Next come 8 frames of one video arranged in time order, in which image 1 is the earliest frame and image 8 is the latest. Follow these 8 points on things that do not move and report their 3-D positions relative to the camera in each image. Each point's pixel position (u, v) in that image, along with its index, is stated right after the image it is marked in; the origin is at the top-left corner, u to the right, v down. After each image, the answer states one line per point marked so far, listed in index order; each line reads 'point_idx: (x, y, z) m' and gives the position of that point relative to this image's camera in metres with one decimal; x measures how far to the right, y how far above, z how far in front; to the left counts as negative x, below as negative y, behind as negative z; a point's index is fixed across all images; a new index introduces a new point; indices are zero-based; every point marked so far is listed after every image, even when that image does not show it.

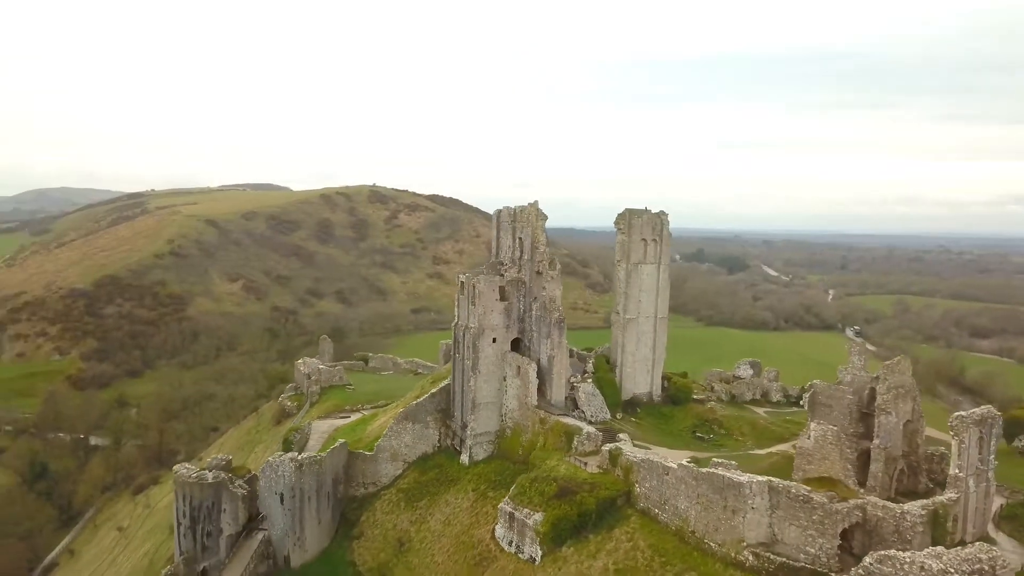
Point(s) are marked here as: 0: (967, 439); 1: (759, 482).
0: (+9.4, -3.1, +16.7) m
1: (+4.9, -3.9, +16.2) m
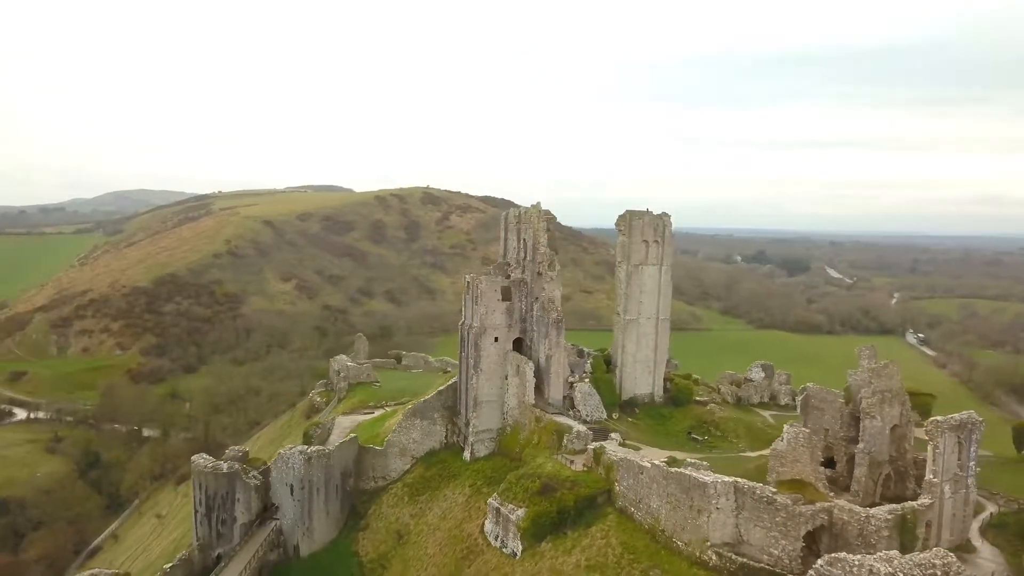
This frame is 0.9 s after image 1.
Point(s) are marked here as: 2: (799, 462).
0: (+8.7, -3.2, +16.5) m
1: (+4.3, -3.9, +16.3) m
2: (+6.0, -3.7, +17.0) m
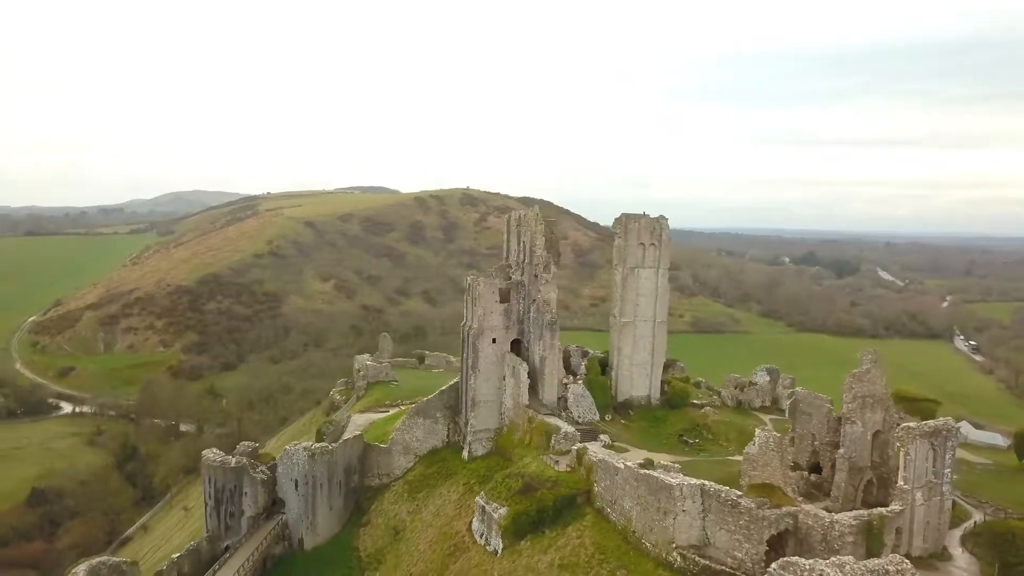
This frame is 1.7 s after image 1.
0: (+8.1, -3.3, +16.3) m
1: (+3.6, -4.0, +16.5) m
2: (+5.4, -3.8, +17.1) m
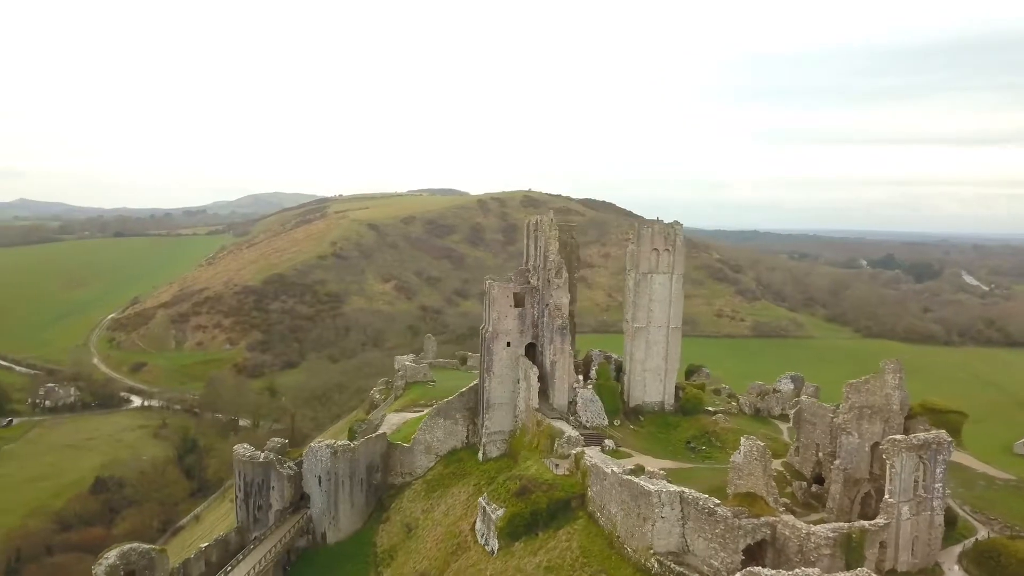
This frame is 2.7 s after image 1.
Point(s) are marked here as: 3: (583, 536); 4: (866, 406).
0: (+7.6, -3.5, +16.0) m
1: (+3.2, -4.2, +16.5) m
2: (+5.0, -3.9, +17.0) m
3: (+1.6, -5.7, +18.6) m
4: (+8.1, -2.7, +18.6) m
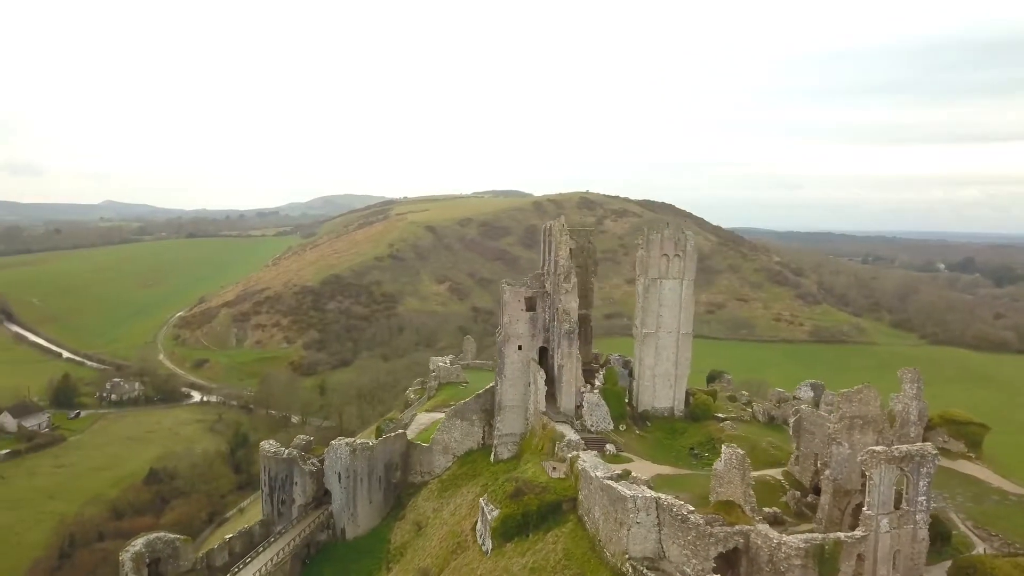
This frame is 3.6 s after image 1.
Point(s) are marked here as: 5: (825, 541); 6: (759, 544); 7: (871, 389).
0: (+7.1, -3.6, +15.8) m
1: (+2.7, -4.3, +16.6) m
2: (+4.6, -4.1, +16.9) m
3: (+1.3, -5.9, +18.9) m
4: (+7.8, -2.9, +18.3) m
5: (+5.9, -4.8, +15.4) m
6: (+4.7, -4.9, +15.5) m
7: (+8.2, -2.3, +18.5) m
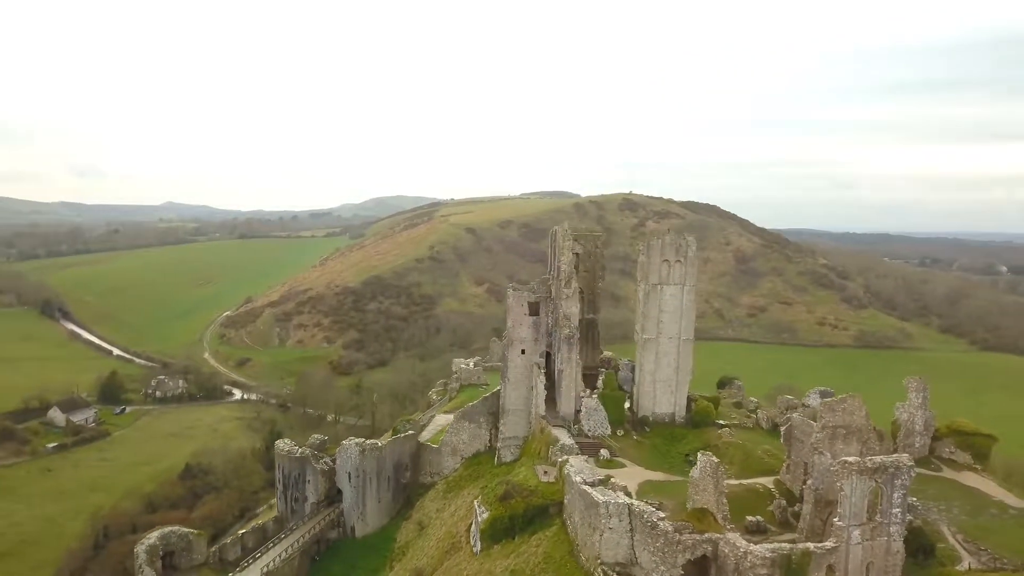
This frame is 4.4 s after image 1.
0: (+6.5, -3.8, +15.7) m
1: (+2.2, -4.5, +16.8) m
2: (+4.1, -4.3, +17.0) m
3: (+0.9, -6.0, +19.1) m
4: (+7.4, -3.1, +18.1) m
5: (+5.3, -5.0, +15.4) m
6: (+4.1, -5.1, +15.6) m
7: (+7.8, -2.5, +18.3) m
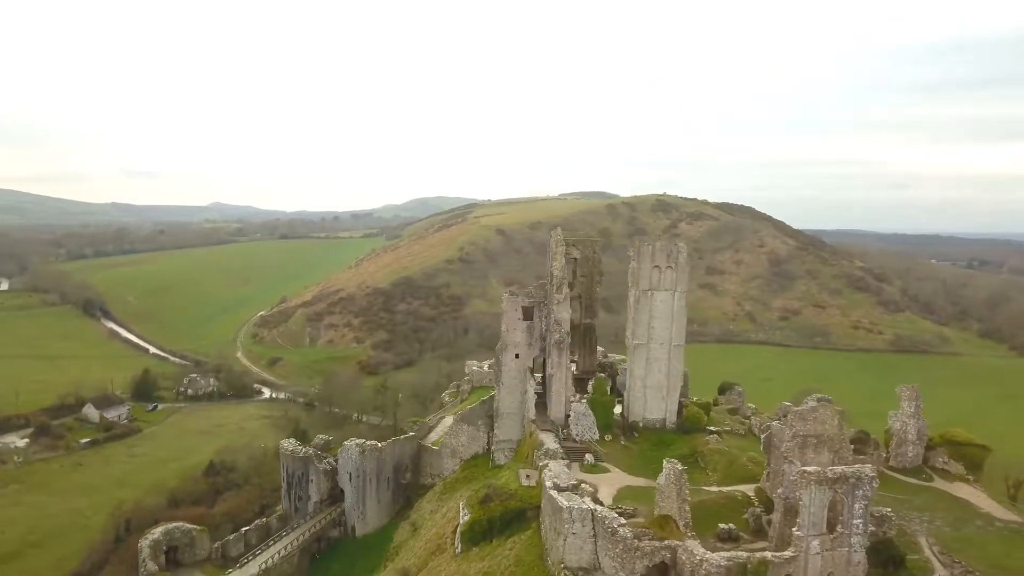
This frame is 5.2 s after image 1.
0: (+5.7, -4.0, +15.6) m
1: (+1.4, -4.7, +17.0) m
2: (+3.3, -4.5, +17.1) m
3: (+0.3, -6.2, +19.4) m
4: (+6.7, -3.3, +18.1) m
5: (+4.5, -5.2, +15.4) m
6: (+3.3, -5.3, +15.7) m
7: (+7.1, -2.7, +18.2) m
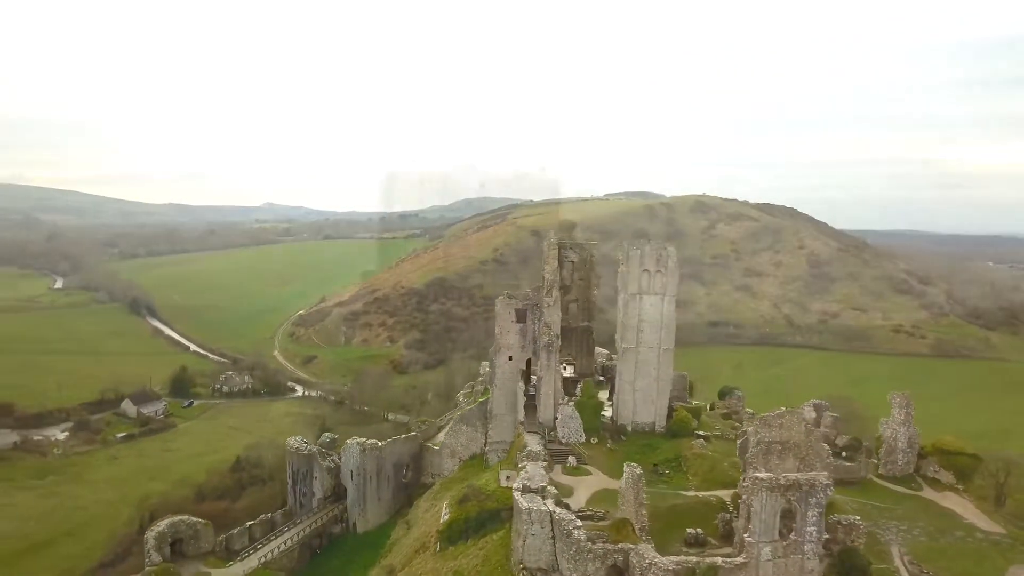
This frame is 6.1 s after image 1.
0: (+4.8, -4.1, +15.6) m
1: (+0.6, -4.8, +17.2) m
2: (+2.5, -4.6, +17.2) m
3: (-0.4, -6.3, +19.7) m
4: (+5.9, -3.4, +18.0) m
5: (+3.5, -5.3, +15.5) m
6: (+2.4, -5.4, +15.8) m
7: (+6.3, -2.8, +18.1) m
